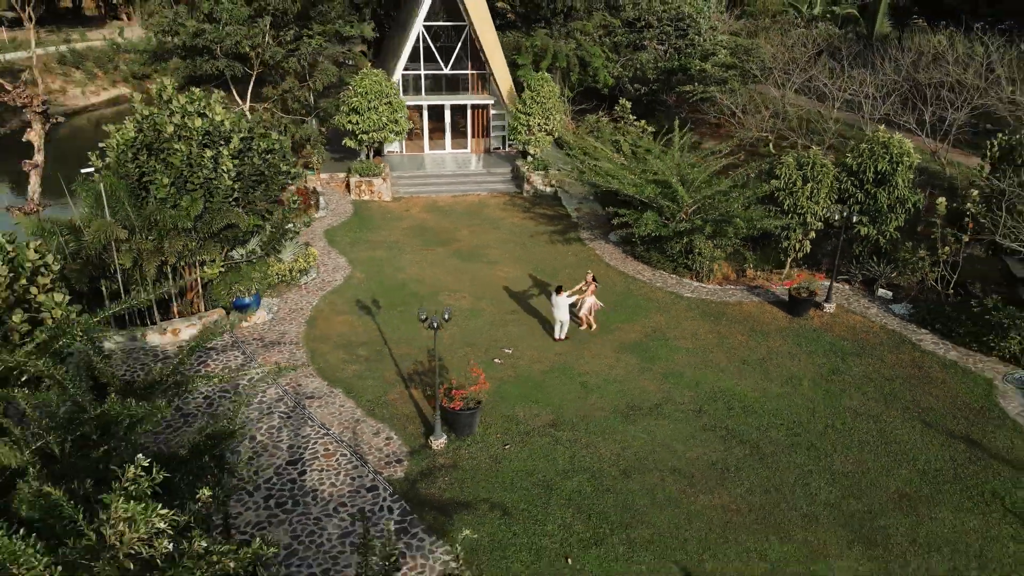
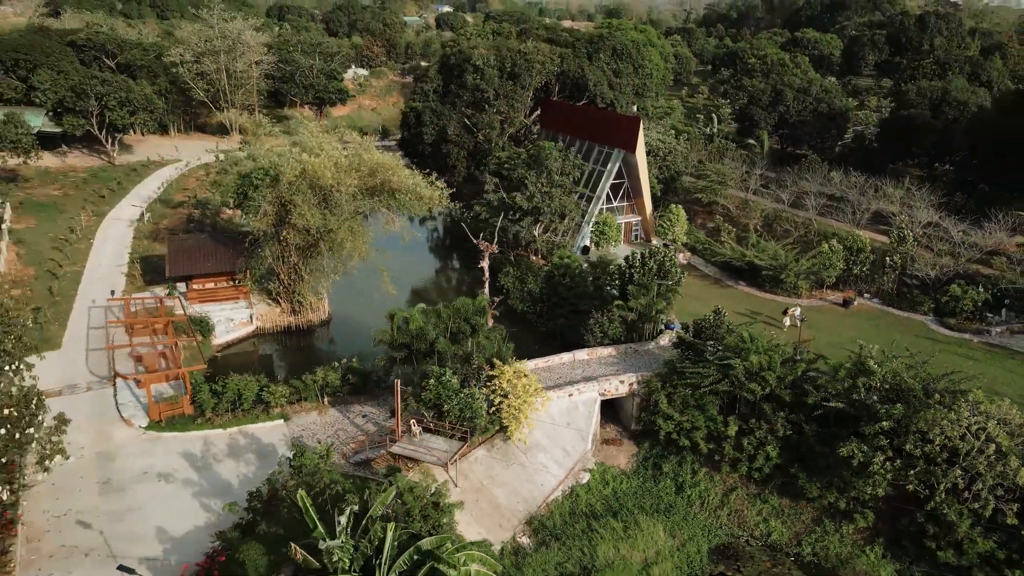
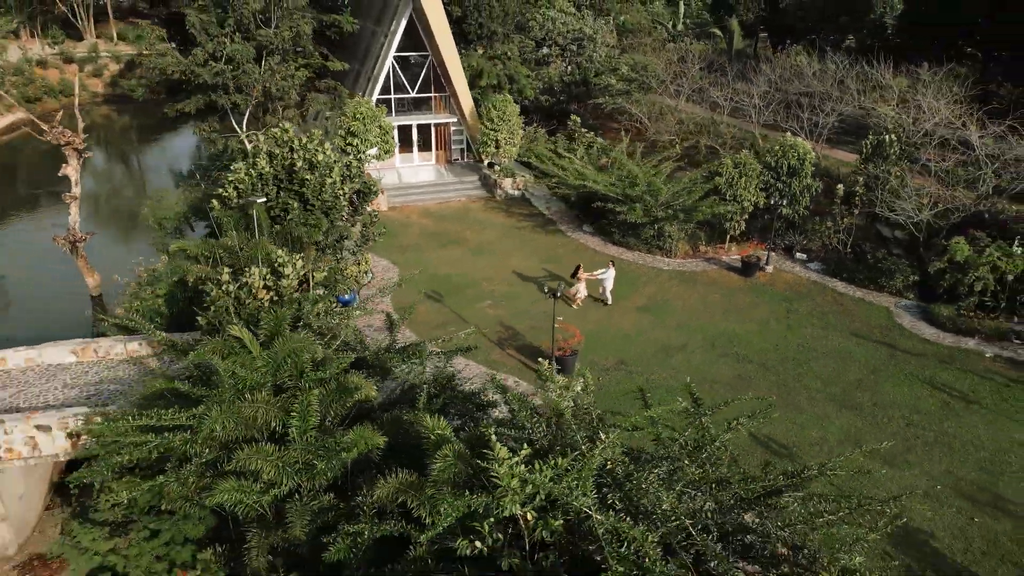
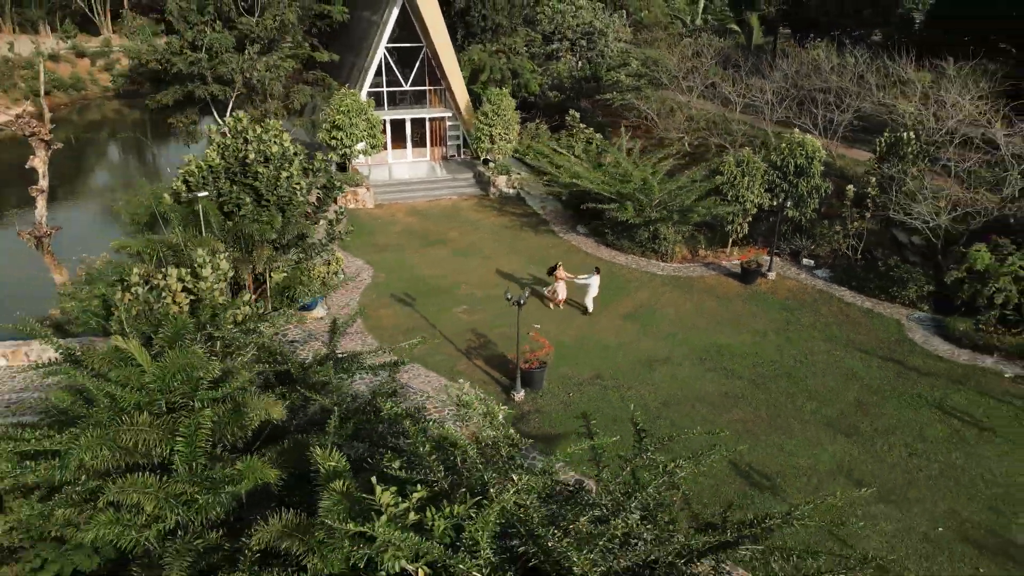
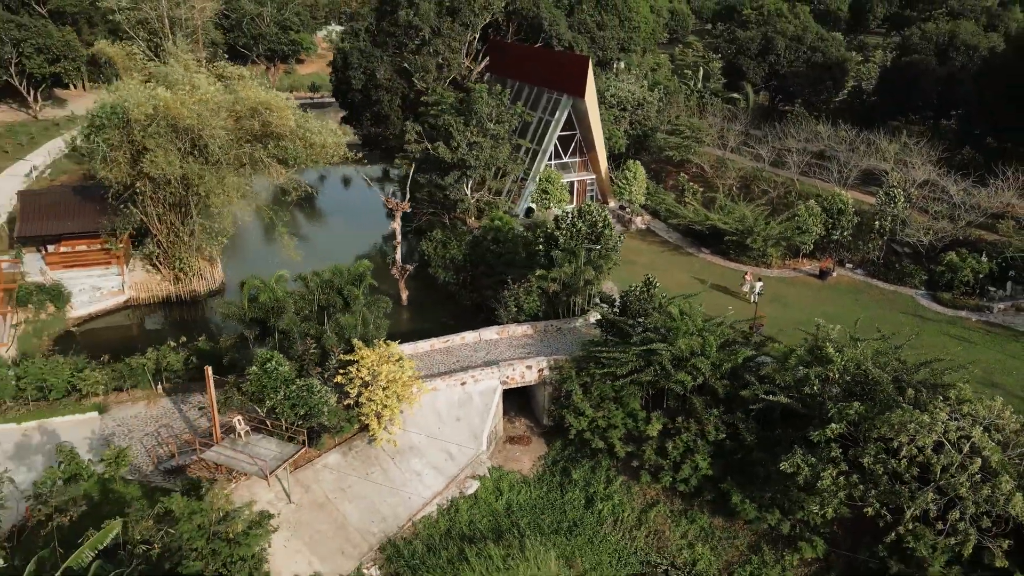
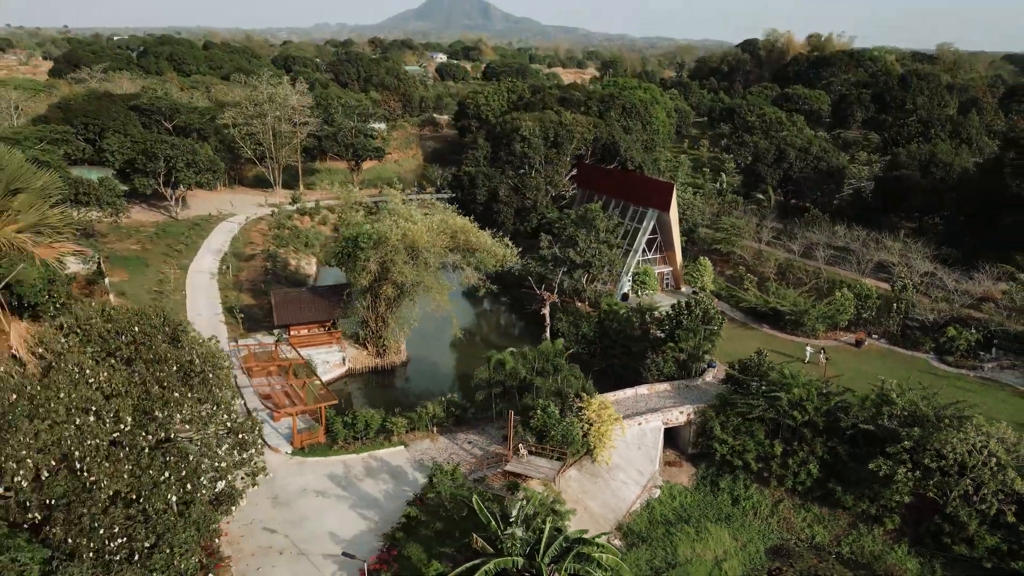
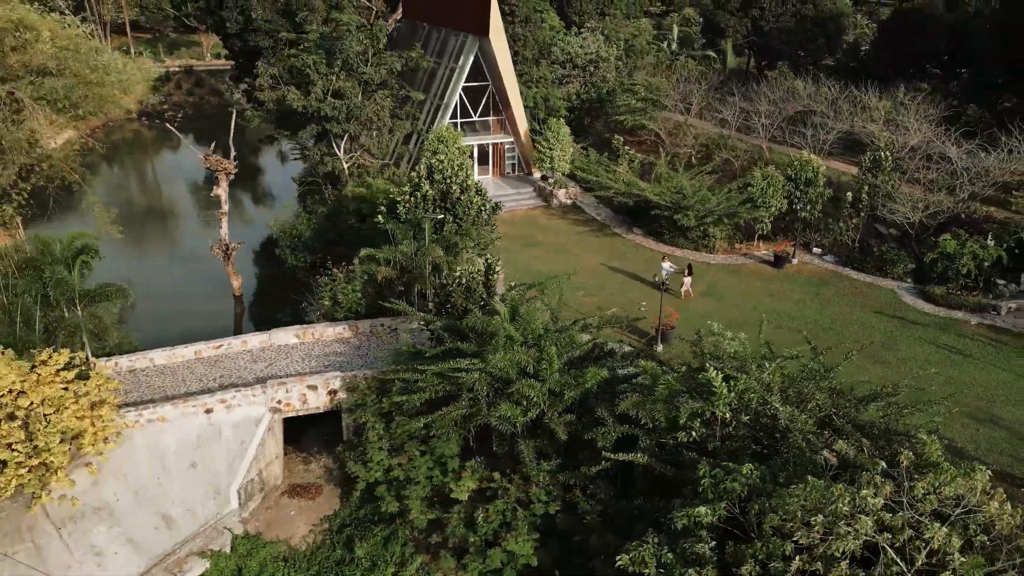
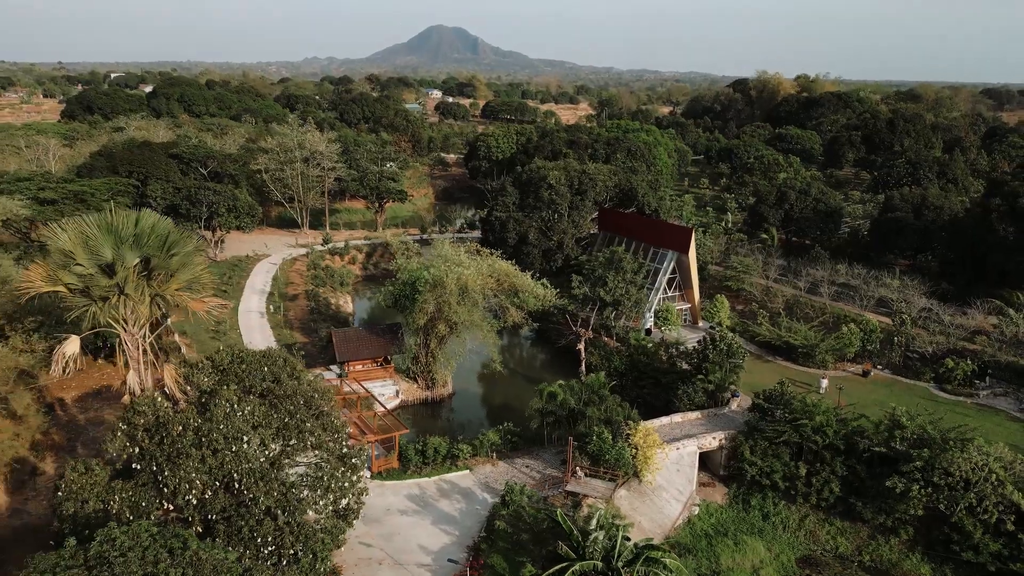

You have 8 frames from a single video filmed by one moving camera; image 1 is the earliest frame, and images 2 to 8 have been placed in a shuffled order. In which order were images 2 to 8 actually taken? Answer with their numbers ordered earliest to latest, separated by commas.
4, 3, 7, 5, 2, 6, 8
